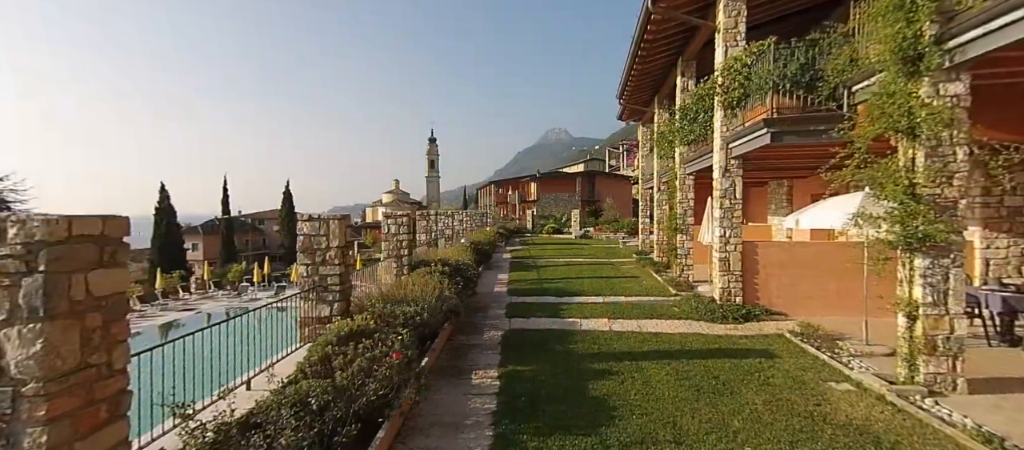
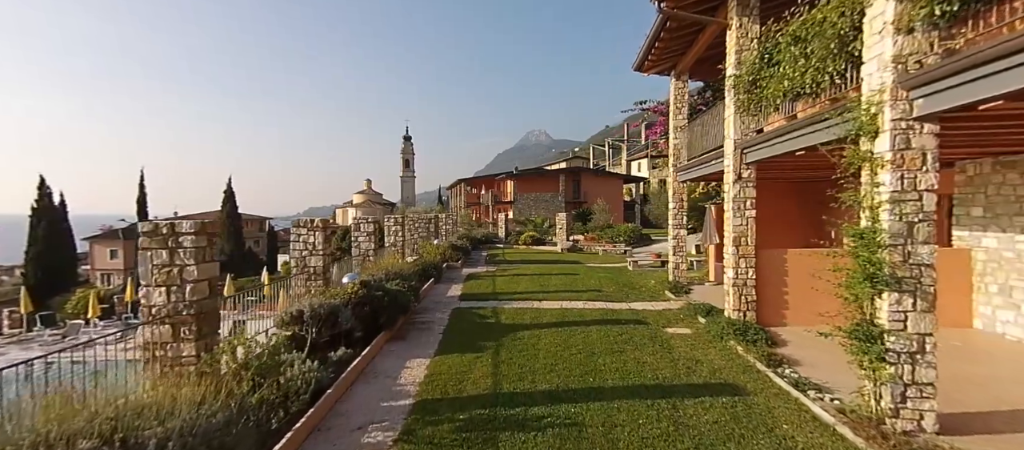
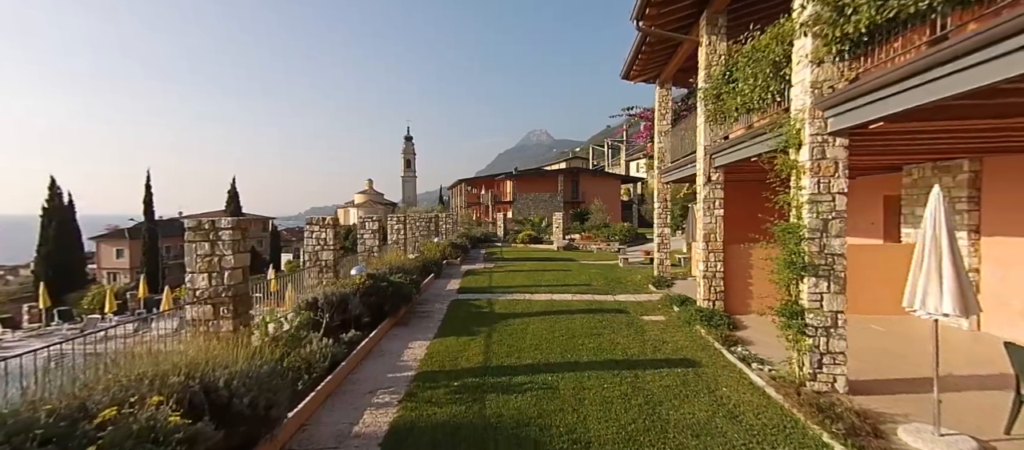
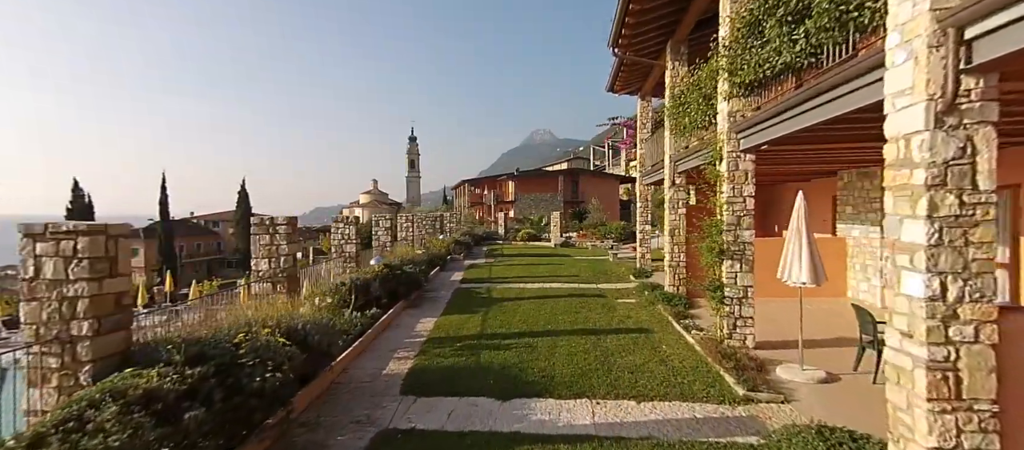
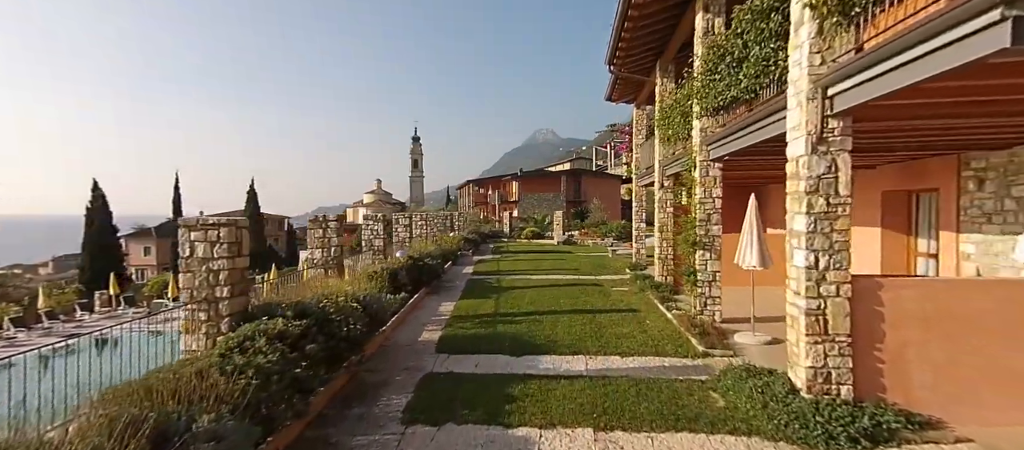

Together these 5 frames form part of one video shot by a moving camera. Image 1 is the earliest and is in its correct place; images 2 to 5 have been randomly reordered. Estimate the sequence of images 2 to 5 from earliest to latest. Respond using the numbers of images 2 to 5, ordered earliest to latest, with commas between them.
5, 4, 3, 2
